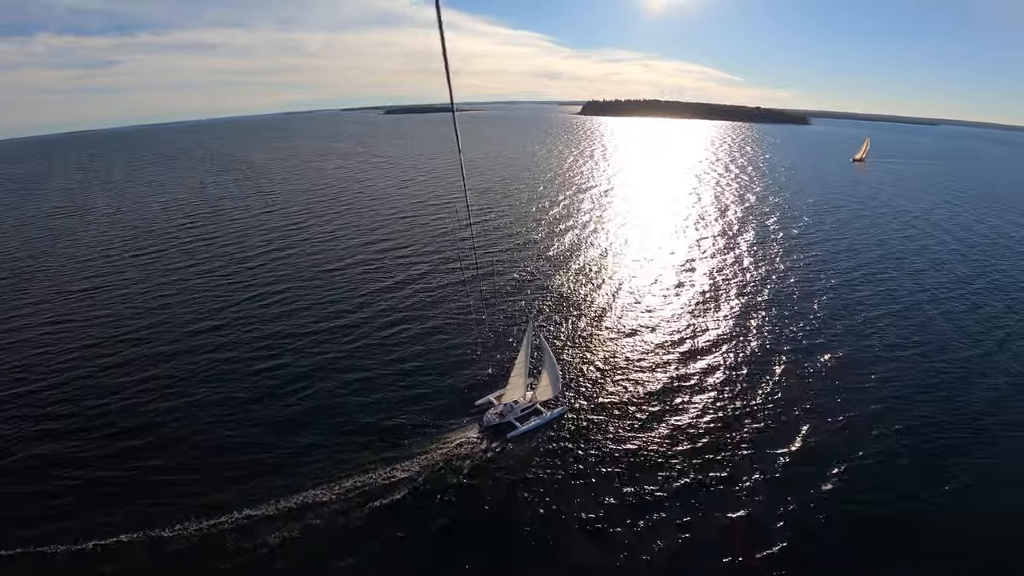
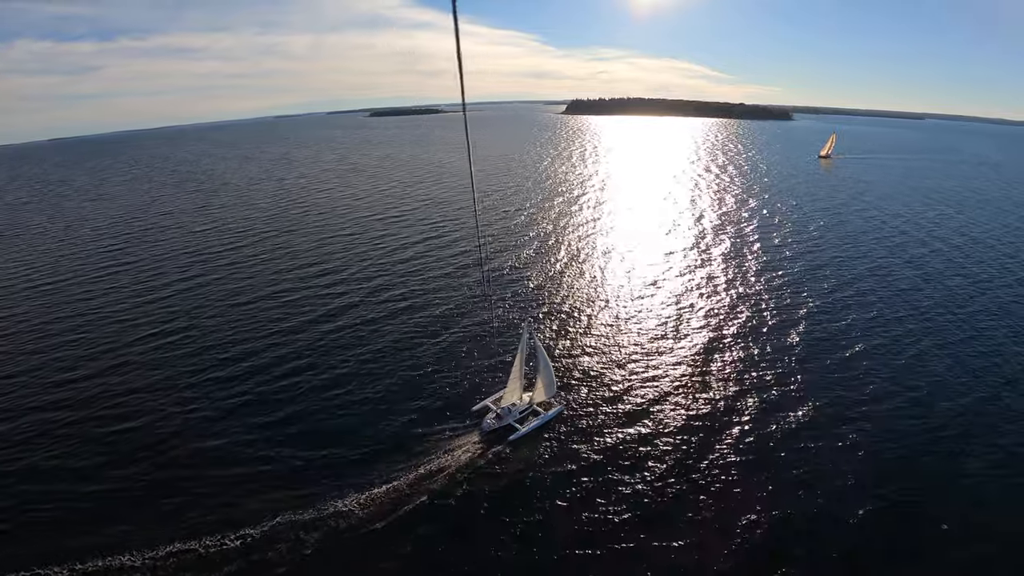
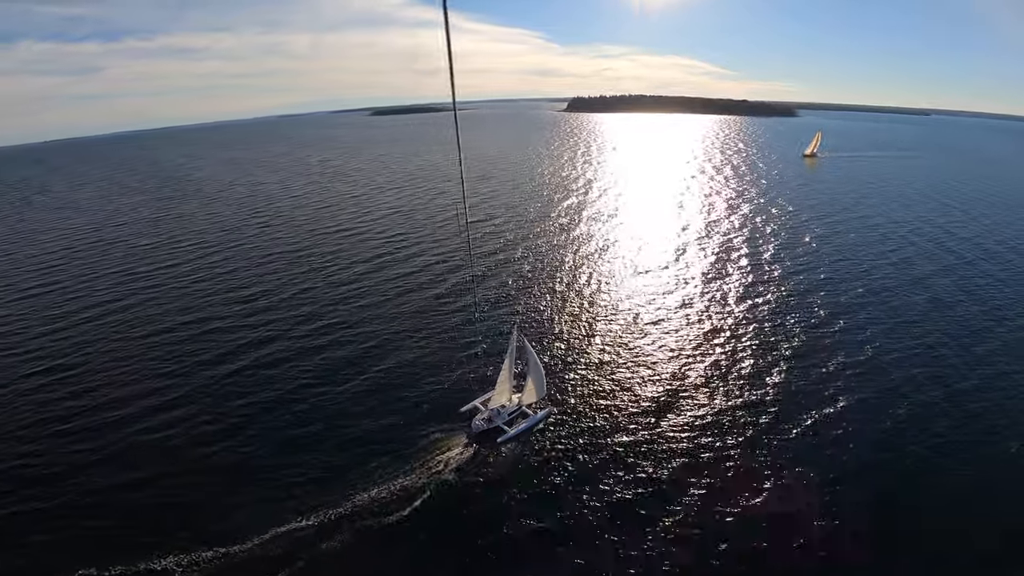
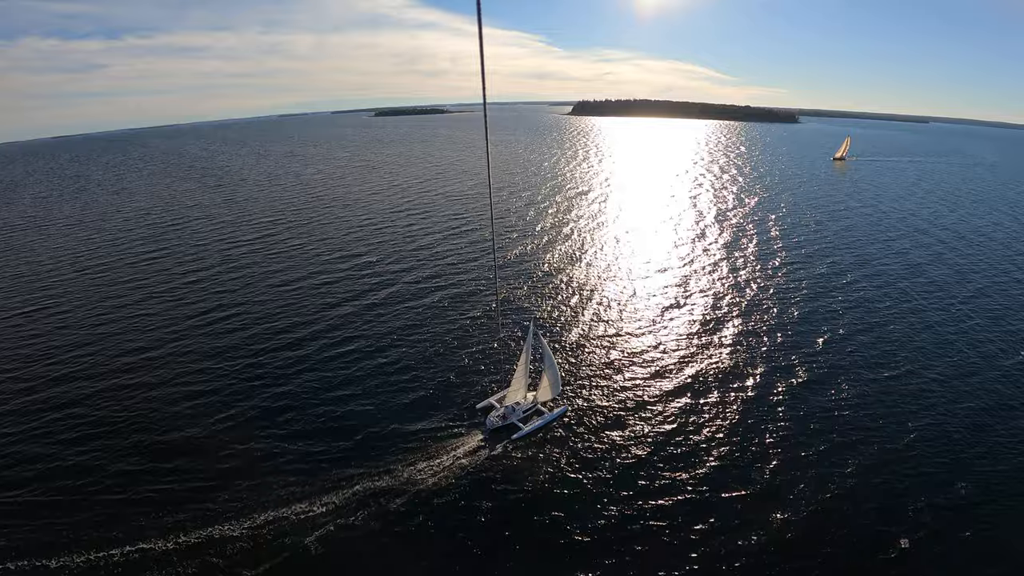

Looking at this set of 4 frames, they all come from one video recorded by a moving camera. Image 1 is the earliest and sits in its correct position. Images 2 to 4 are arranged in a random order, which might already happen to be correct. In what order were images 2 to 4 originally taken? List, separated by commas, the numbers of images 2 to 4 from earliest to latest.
4, 2, 3
